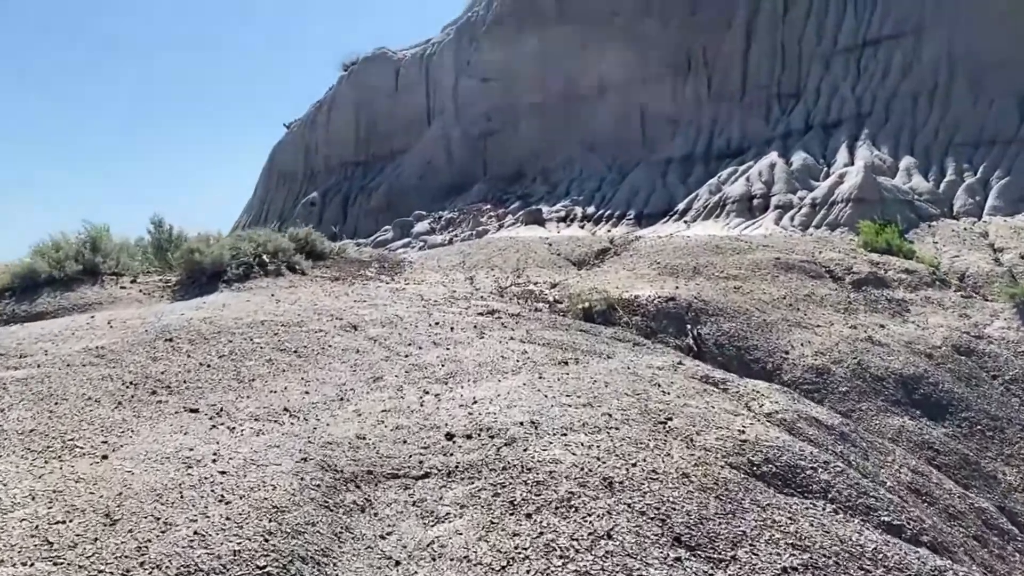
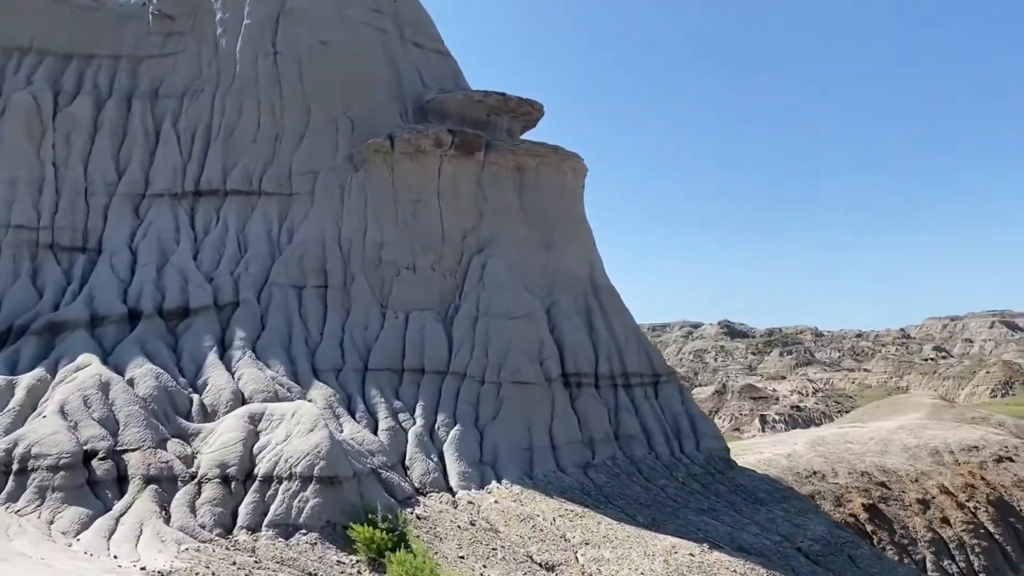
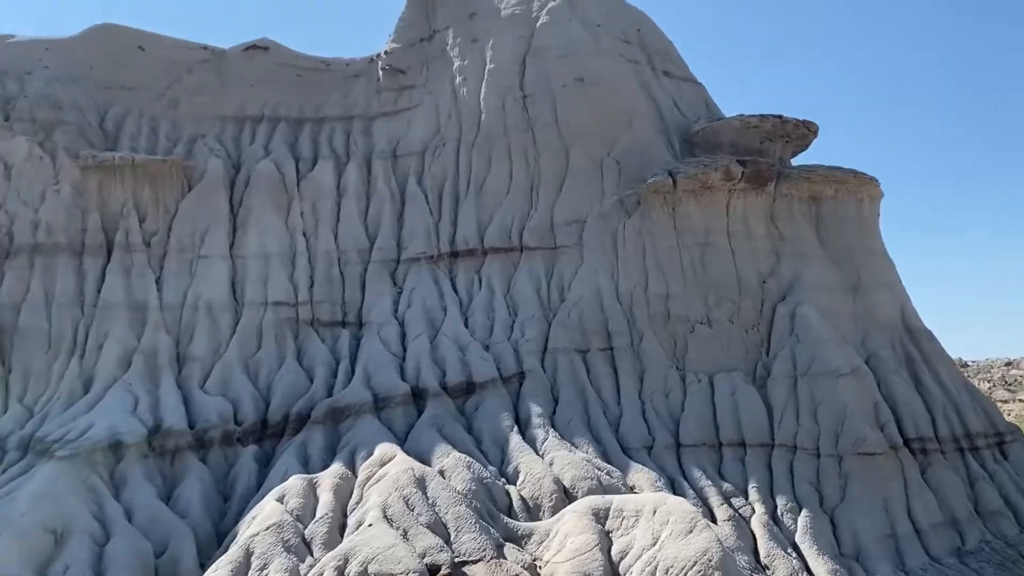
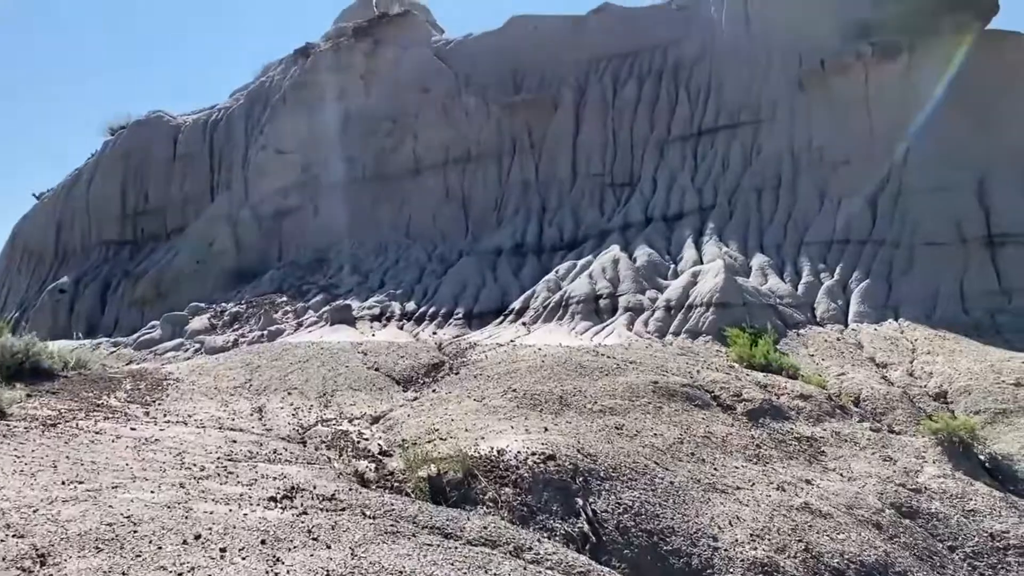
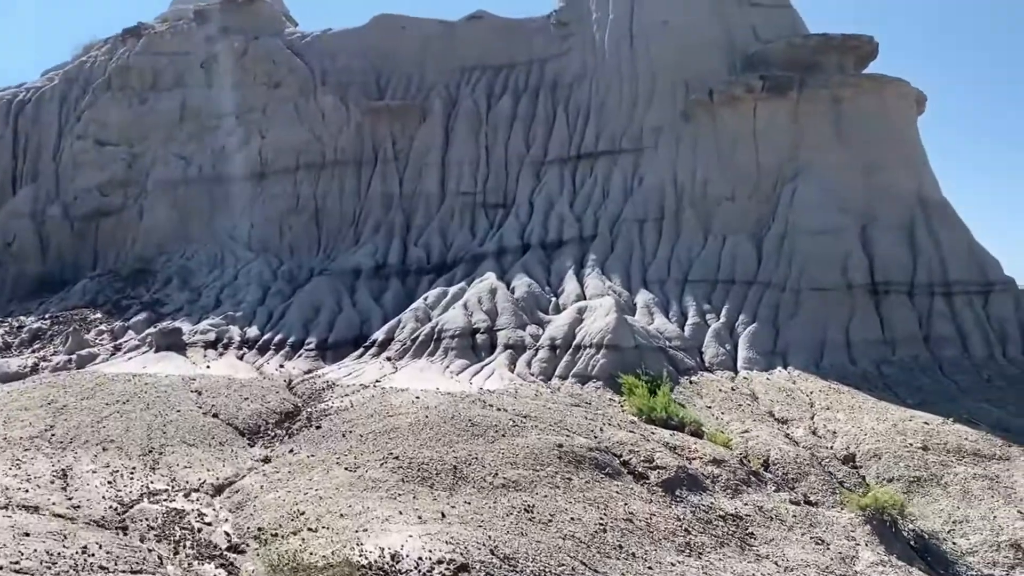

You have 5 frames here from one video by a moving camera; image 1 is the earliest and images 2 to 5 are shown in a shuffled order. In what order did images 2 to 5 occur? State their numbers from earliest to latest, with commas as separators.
4, 5, 2, 3
